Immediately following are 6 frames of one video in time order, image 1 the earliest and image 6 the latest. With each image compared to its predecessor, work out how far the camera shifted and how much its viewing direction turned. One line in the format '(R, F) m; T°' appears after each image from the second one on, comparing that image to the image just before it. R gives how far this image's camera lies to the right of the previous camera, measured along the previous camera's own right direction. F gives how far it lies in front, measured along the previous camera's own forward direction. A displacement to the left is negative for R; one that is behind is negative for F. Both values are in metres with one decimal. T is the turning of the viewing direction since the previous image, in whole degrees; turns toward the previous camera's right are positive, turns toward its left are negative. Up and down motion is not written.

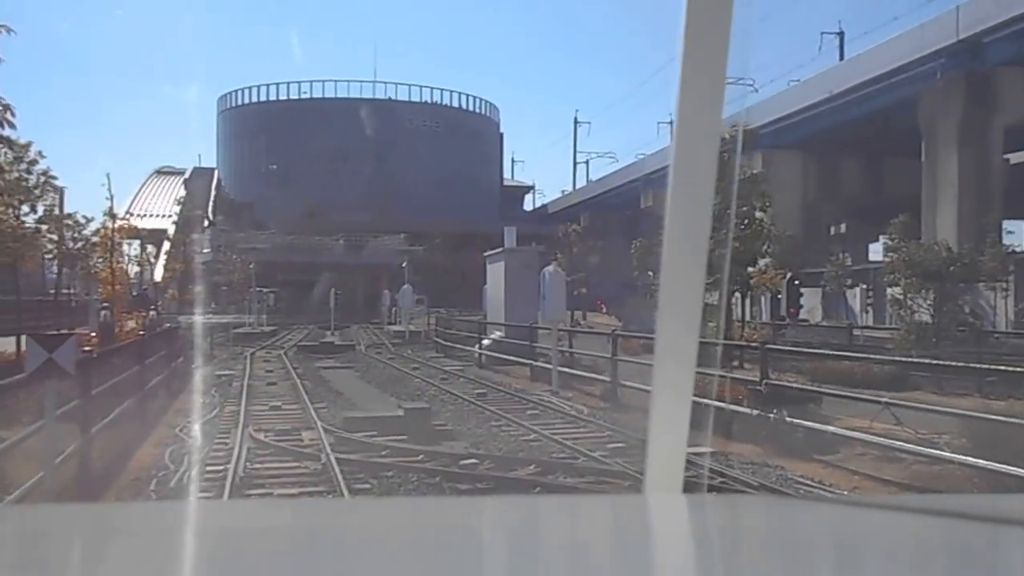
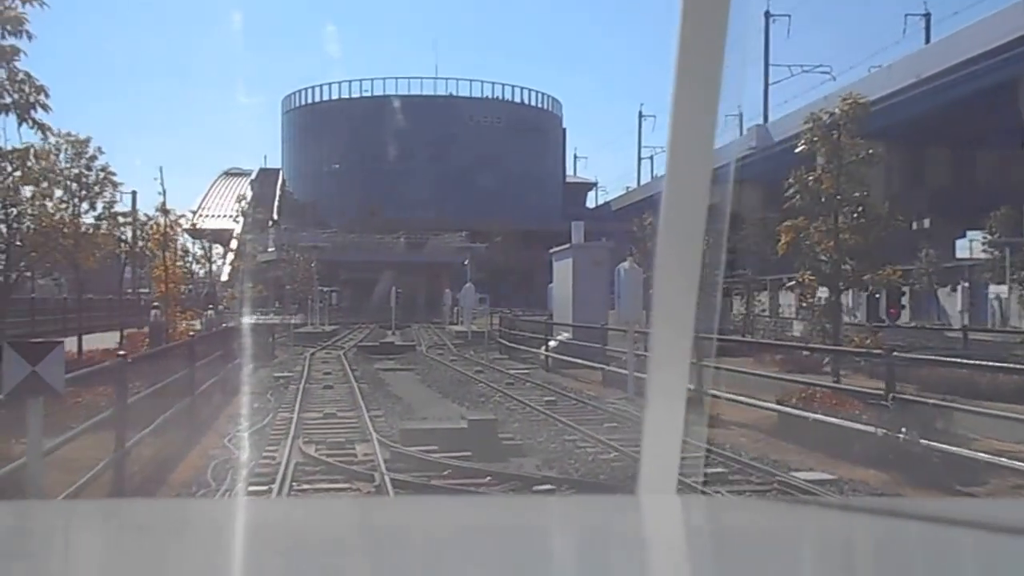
(-0.1, +0.4) m; -3°
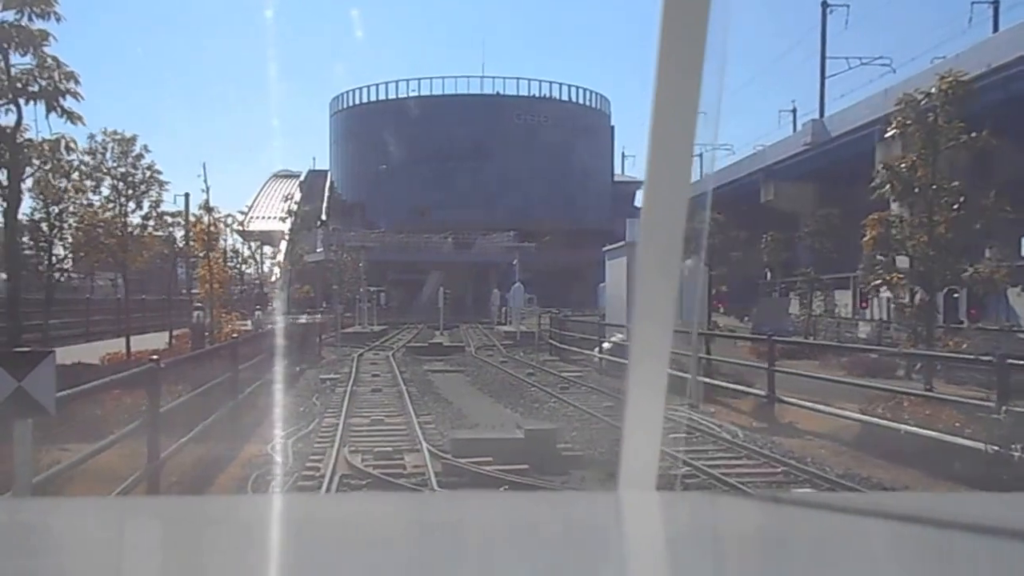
(0.0, +0.3) m; -3°
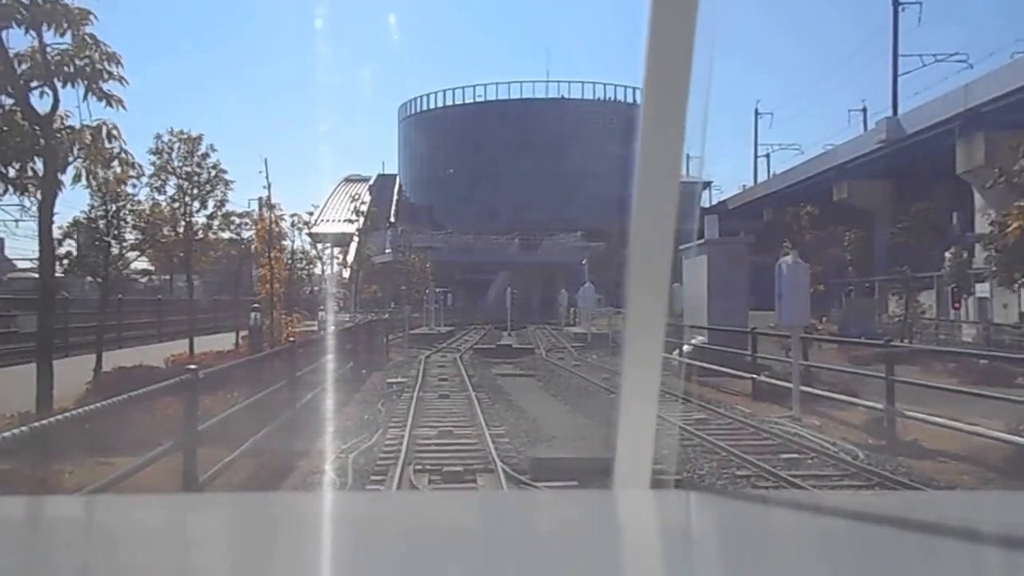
(-0.1, +0.4) m; -4°
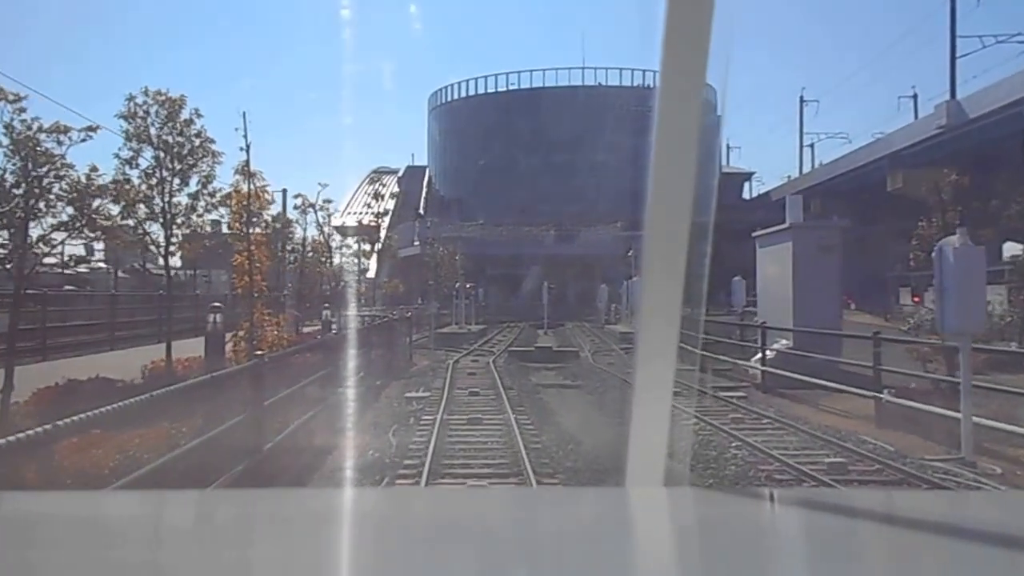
(-0.1, +1.3) m; -2°
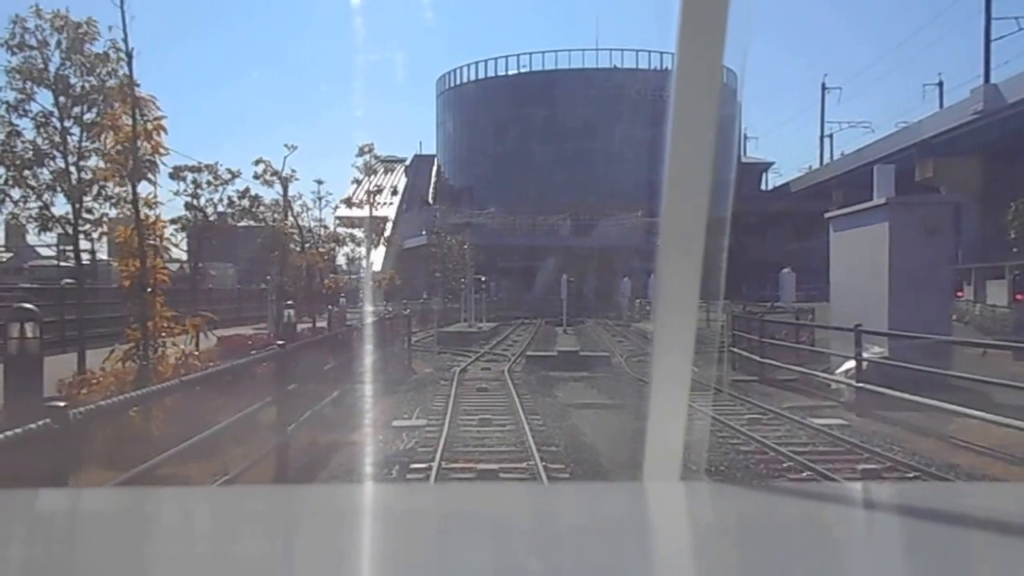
(0.0, +1.4) m; -1°
